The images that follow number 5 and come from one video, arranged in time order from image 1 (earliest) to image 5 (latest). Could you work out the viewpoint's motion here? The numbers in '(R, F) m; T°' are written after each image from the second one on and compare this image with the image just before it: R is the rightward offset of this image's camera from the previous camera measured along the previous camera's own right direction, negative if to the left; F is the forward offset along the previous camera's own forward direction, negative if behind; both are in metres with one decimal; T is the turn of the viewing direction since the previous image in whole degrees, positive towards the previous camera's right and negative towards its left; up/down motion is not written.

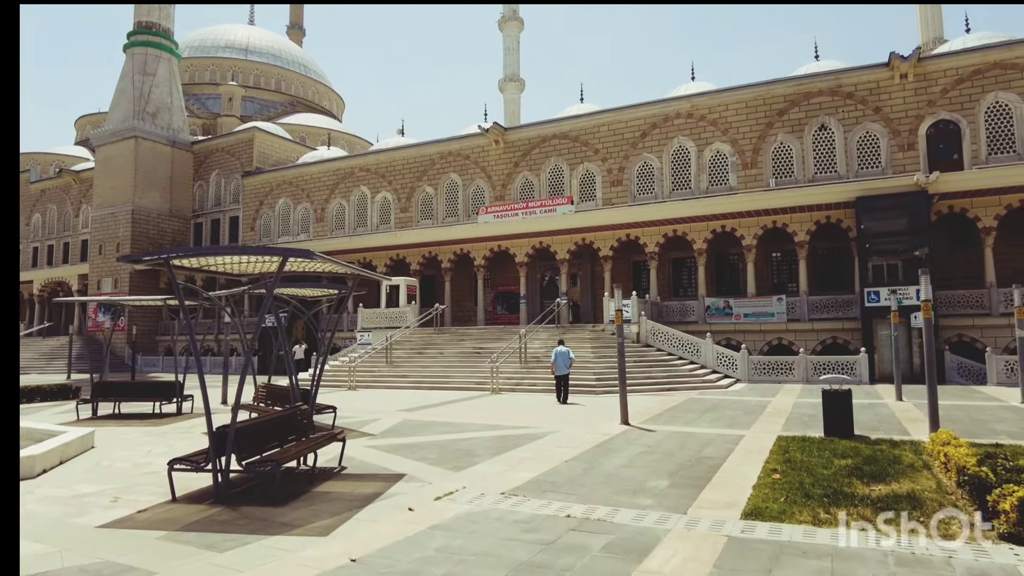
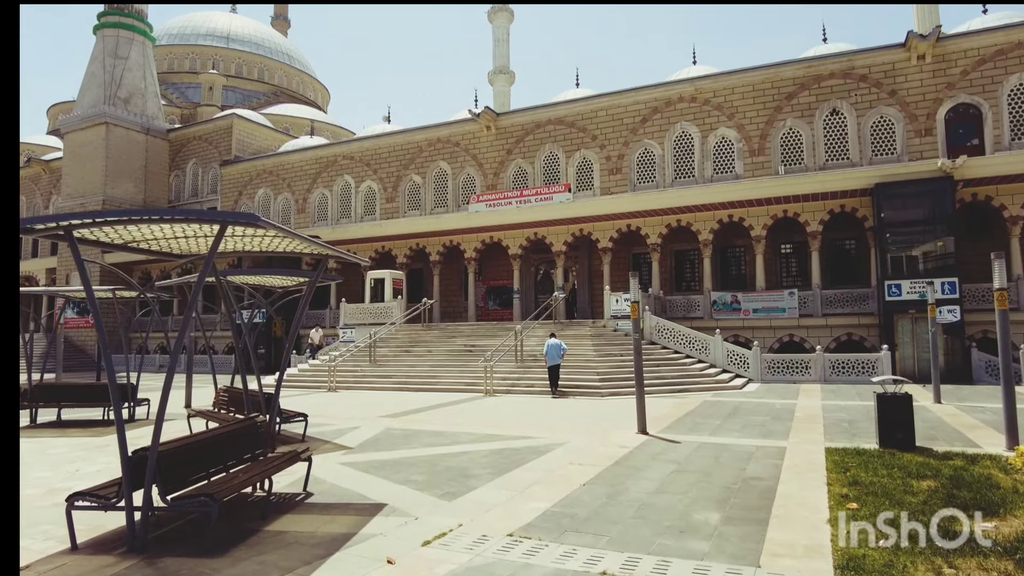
(-0.2, +1.3) m; +1°
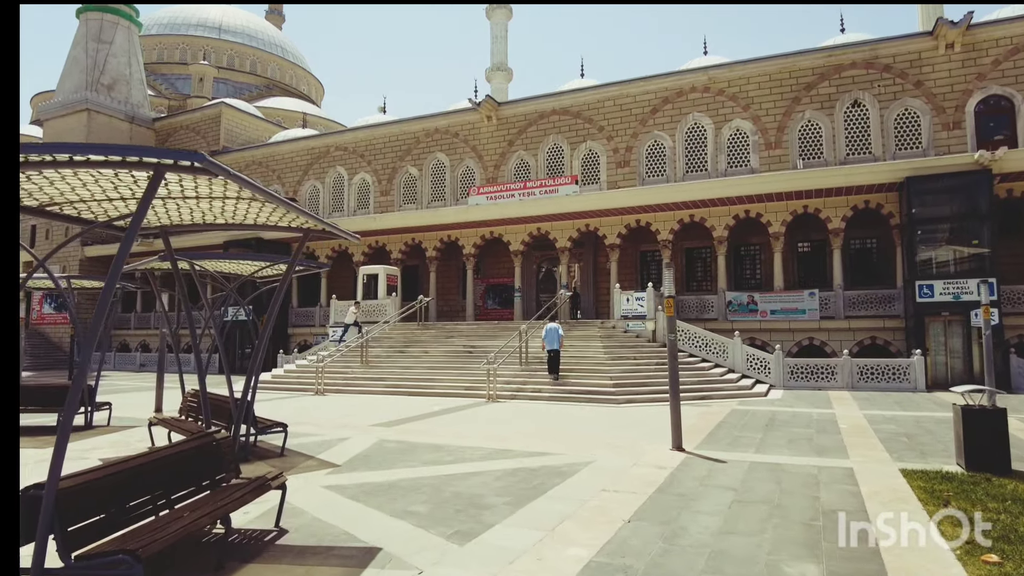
(-0.3, +1.2) m; +1°
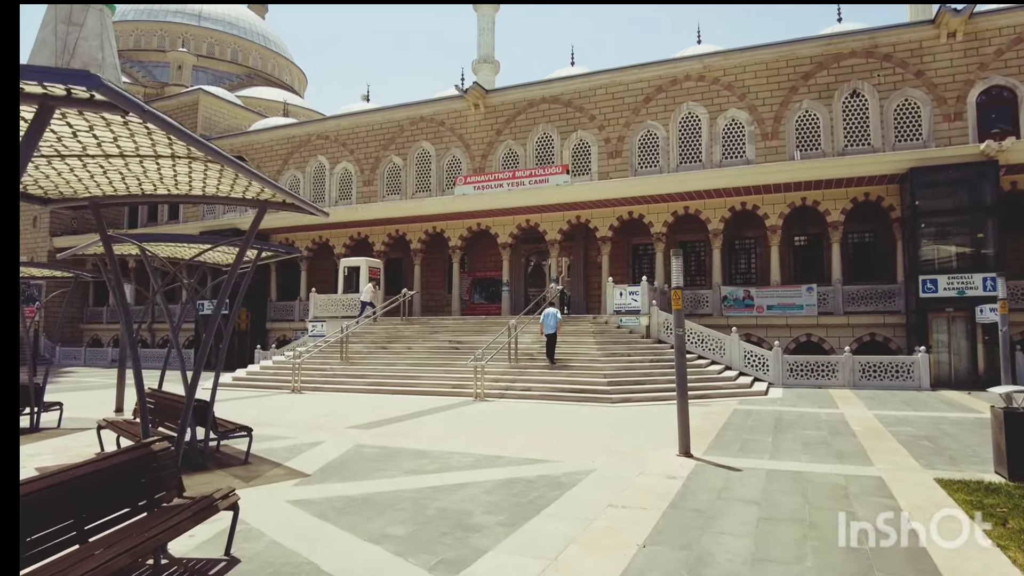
(-0.1, +0.7) m; +1°
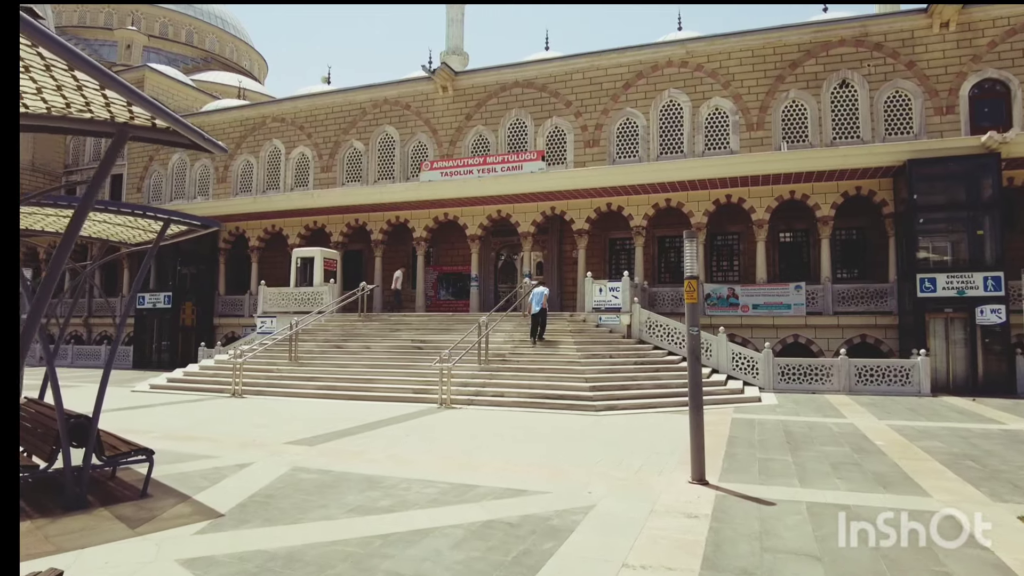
(-0.1, +1.3) m; +3°
